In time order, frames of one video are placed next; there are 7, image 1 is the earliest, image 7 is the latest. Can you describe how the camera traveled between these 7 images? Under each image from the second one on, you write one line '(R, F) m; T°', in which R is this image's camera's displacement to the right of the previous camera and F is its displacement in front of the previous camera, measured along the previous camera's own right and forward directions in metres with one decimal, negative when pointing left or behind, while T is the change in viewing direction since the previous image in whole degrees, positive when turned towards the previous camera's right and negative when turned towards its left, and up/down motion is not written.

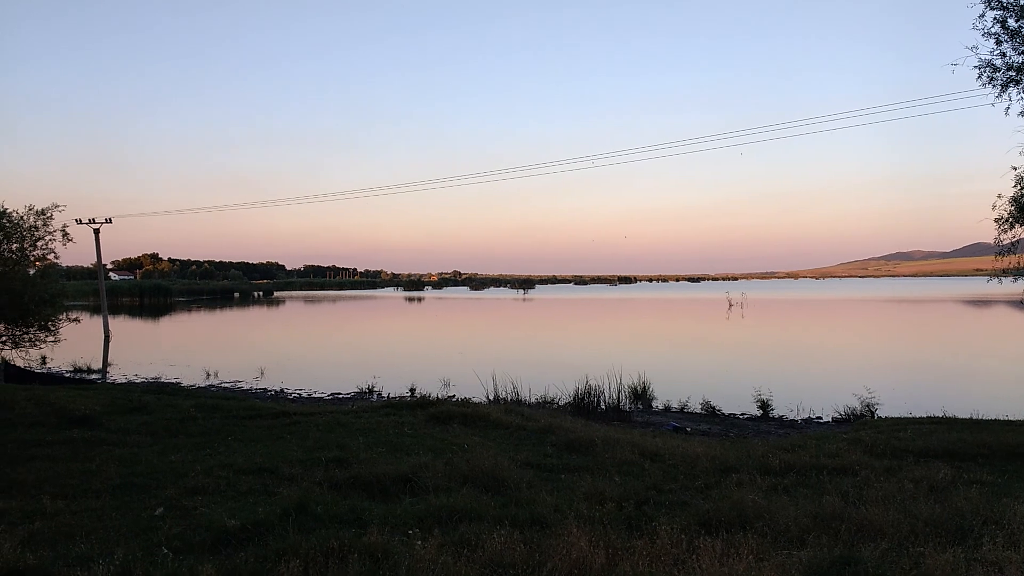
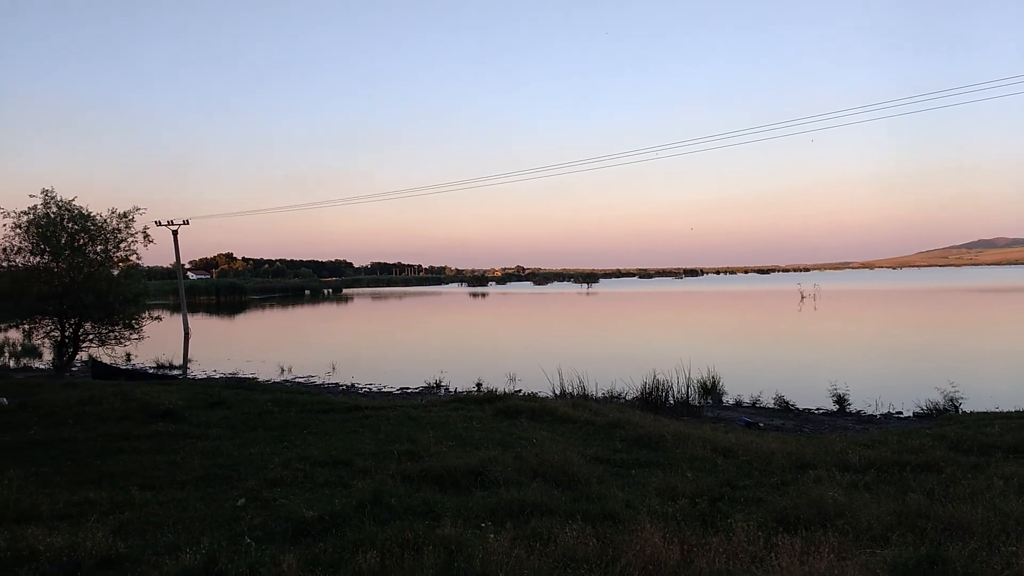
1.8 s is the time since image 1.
(-0.6, 0.0) m; -4°
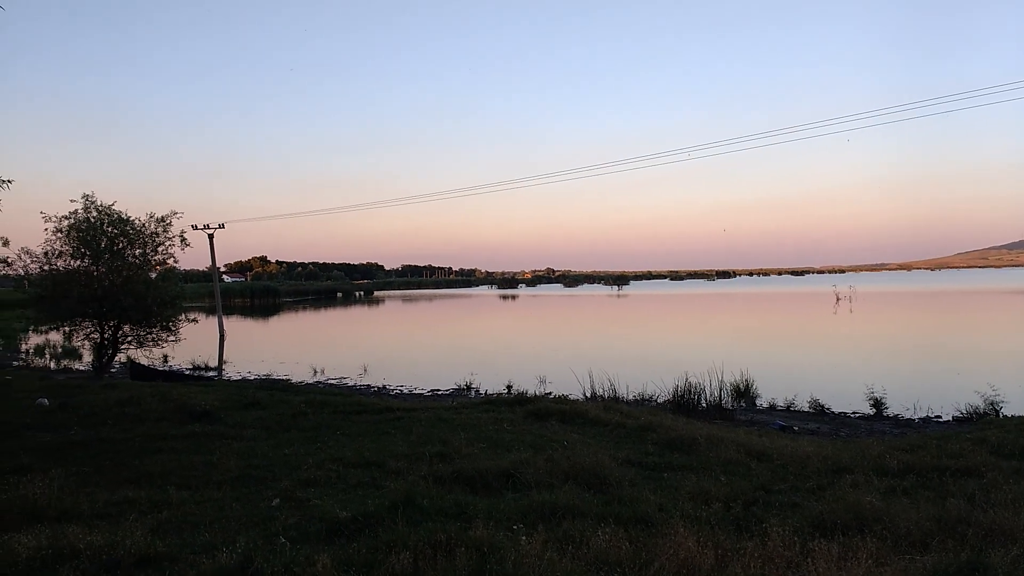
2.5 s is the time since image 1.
(-0.2, 0.0) m; -2°
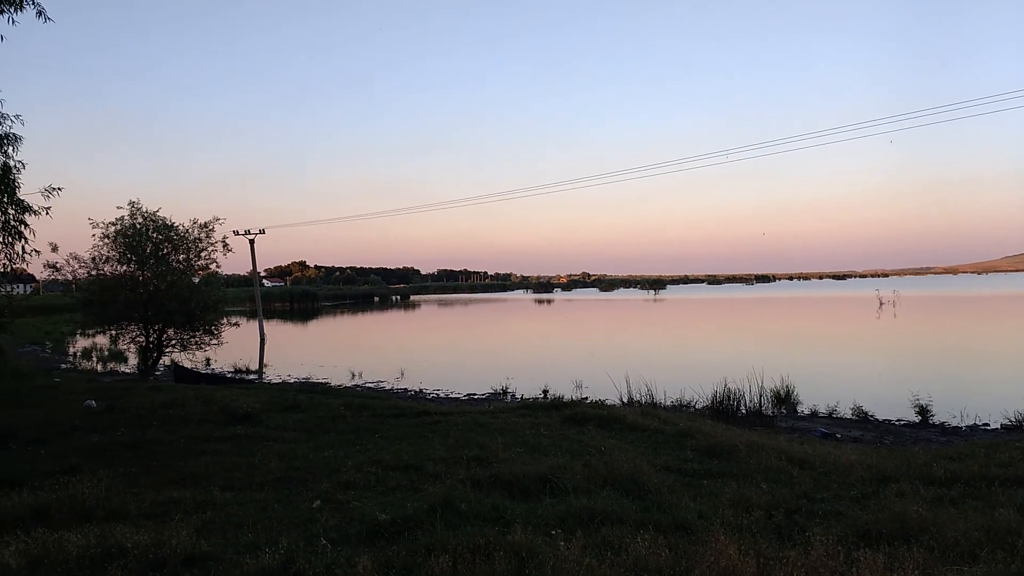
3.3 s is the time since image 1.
(-0.3, 0.0) m; -2°
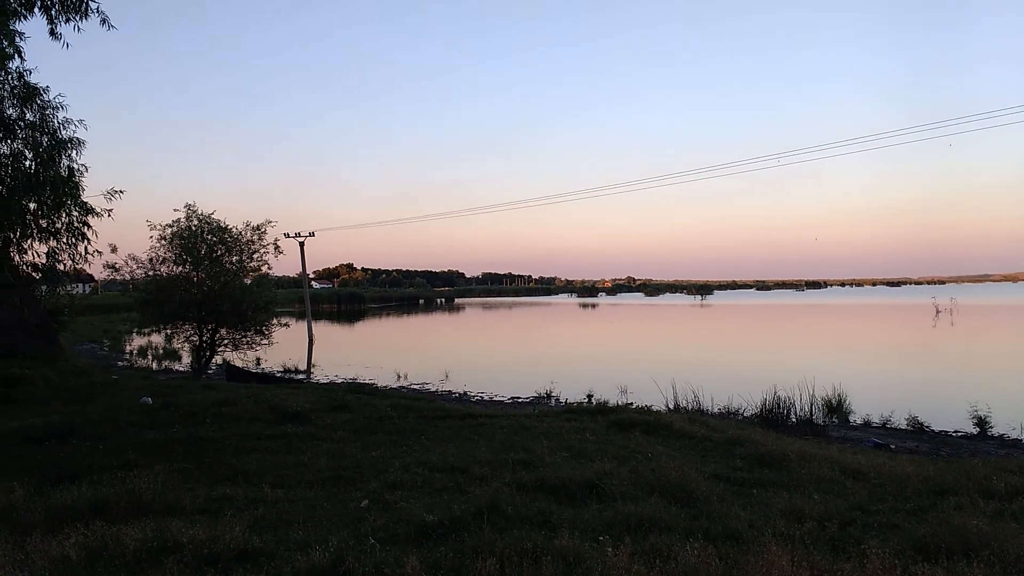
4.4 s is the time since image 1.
(-0.4, 0.0) m; -2°
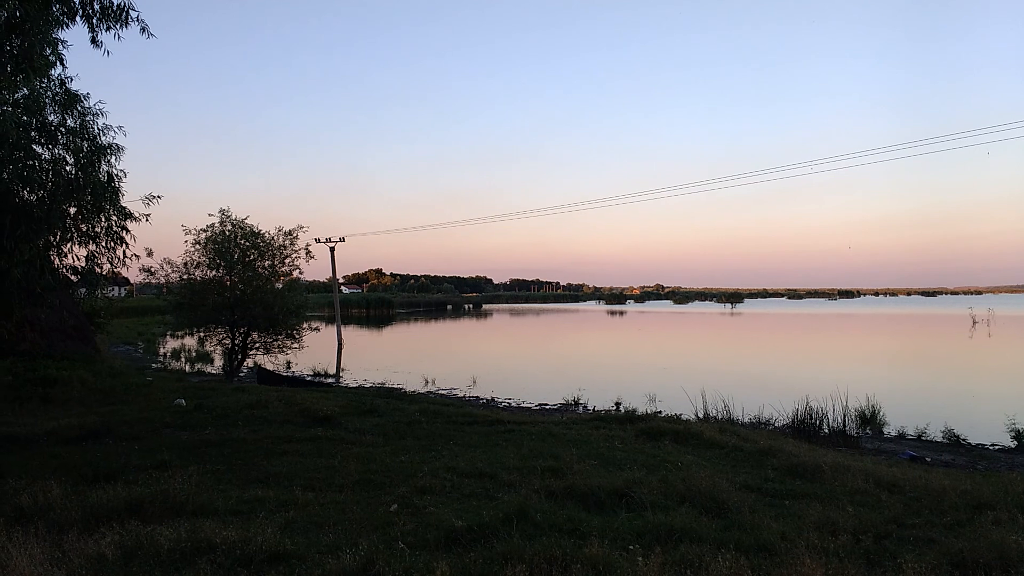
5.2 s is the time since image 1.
(-0.3, 0.0) m; -1°
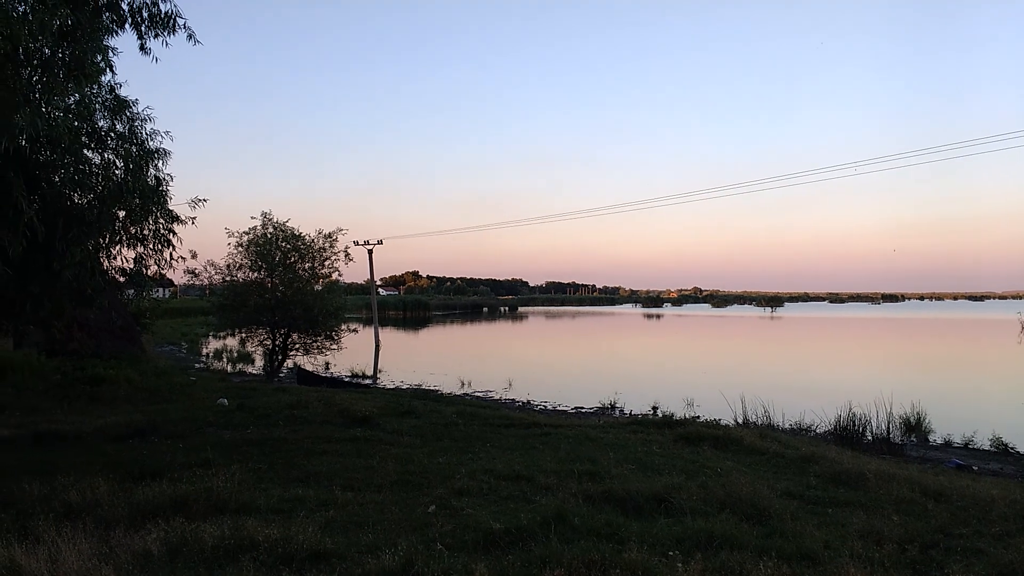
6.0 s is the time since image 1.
(-0.3, 0.0) m; -2°
